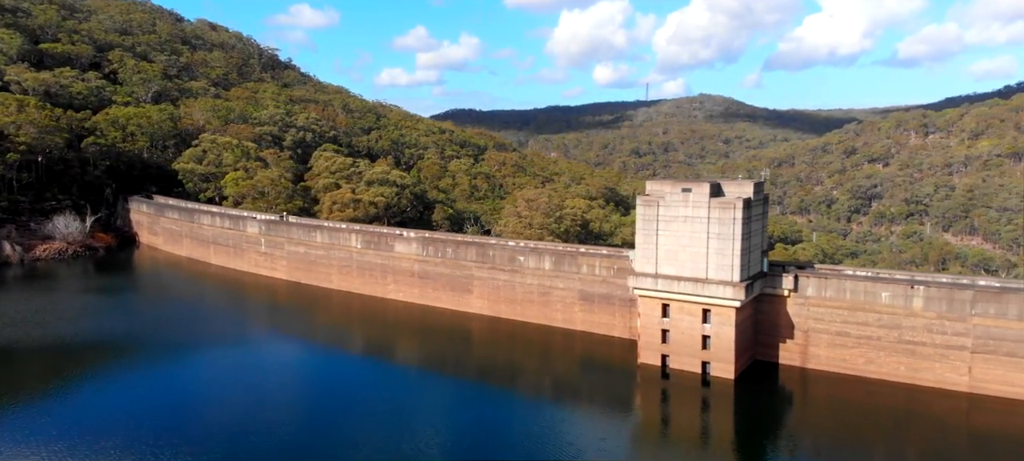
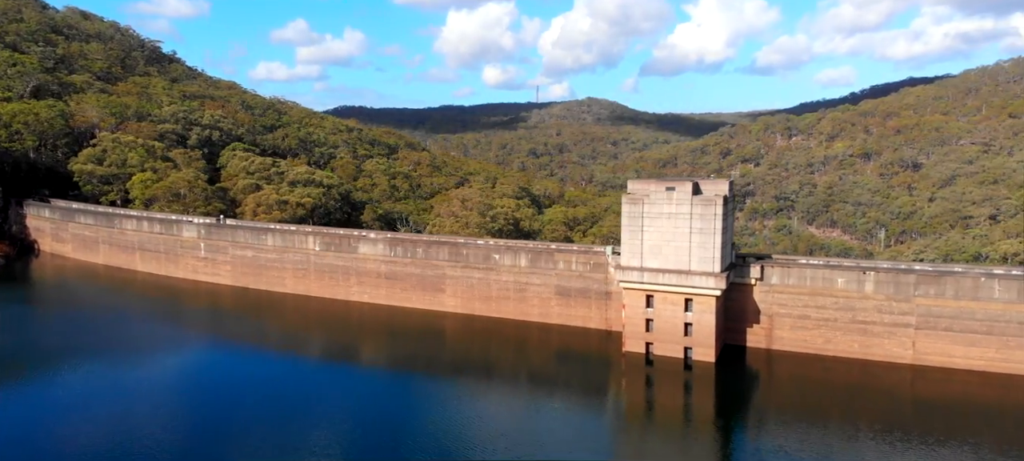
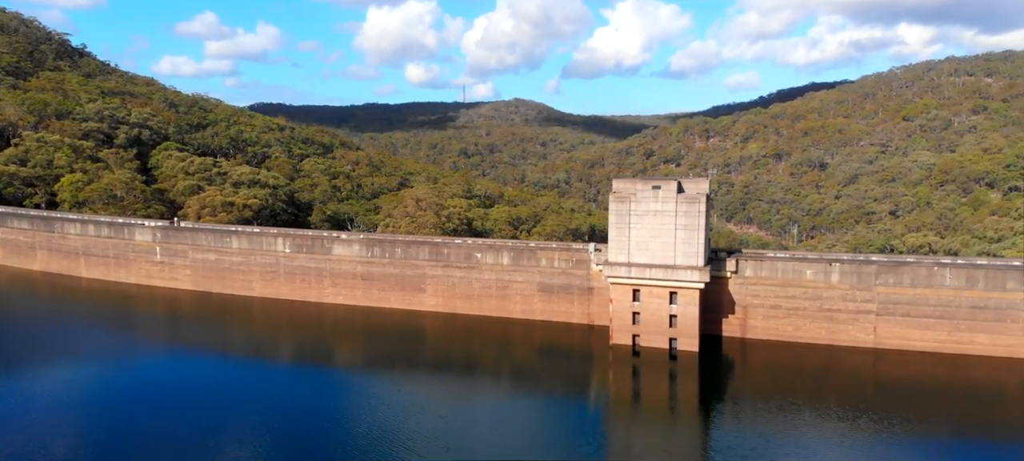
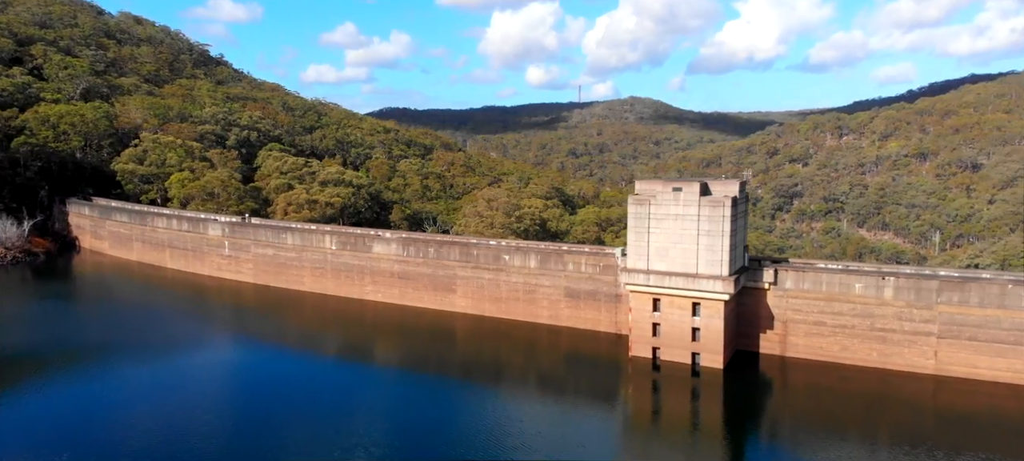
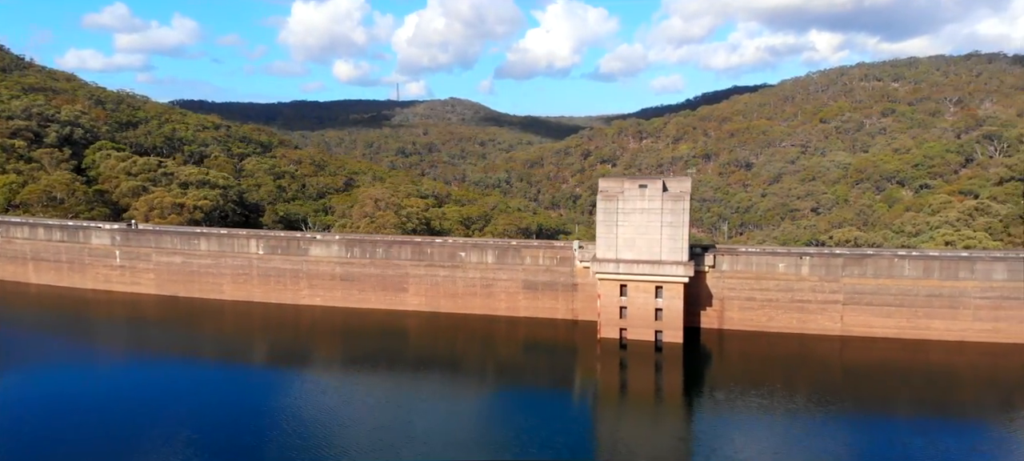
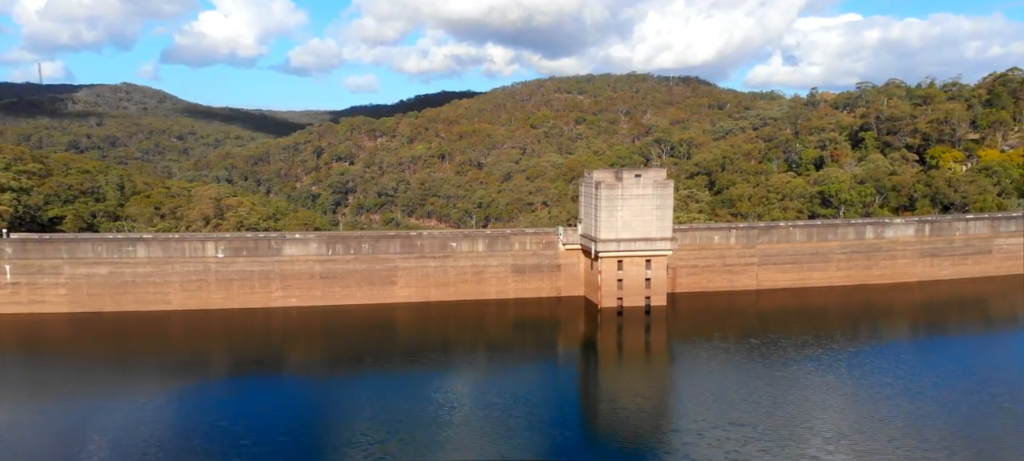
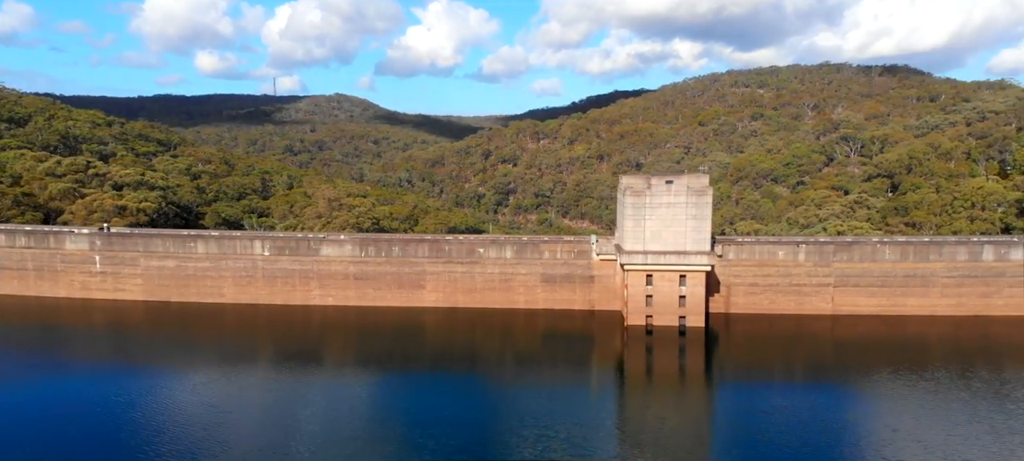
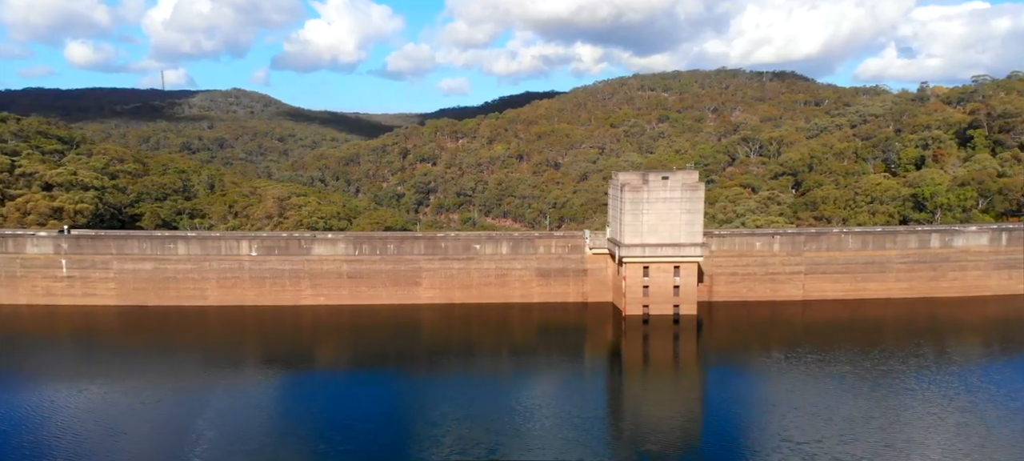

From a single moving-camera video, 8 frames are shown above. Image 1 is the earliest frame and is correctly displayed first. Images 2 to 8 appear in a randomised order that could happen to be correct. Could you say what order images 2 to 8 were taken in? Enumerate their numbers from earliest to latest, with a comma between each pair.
4, 2, 3, 5, 7, 8, 6
